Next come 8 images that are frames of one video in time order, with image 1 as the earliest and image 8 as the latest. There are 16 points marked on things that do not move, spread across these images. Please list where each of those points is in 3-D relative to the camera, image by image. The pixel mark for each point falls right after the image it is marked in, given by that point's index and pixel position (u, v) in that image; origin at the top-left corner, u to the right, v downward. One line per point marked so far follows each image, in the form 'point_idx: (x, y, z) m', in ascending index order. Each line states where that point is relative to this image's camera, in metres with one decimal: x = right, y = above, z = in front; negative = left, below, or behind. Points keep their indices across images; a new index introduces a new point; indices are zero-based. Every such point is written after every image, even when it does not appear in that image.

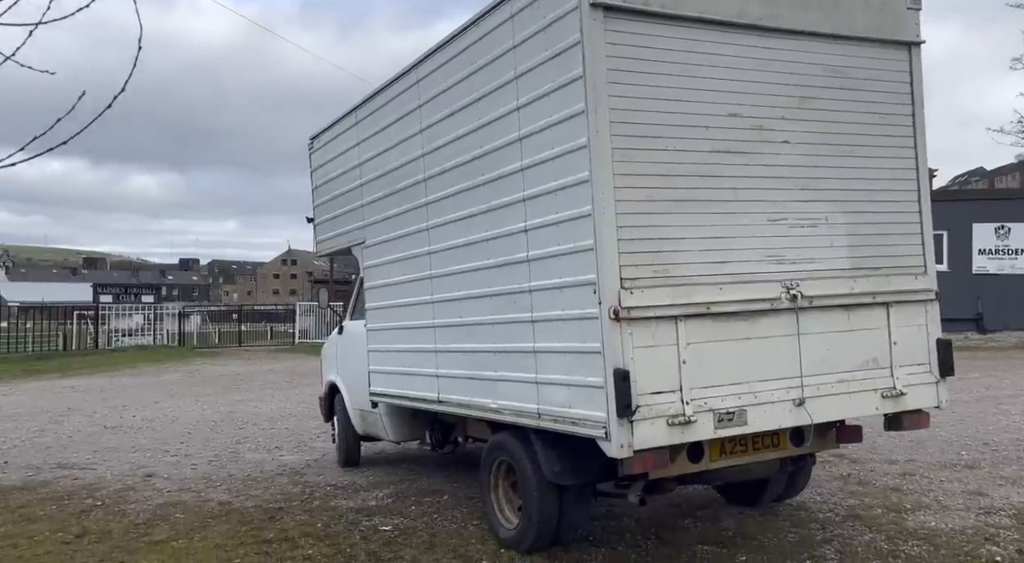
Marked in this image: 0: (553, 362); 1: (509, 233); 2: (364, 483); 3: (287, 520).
0: (+0.2, -0.5, +5.0) m
1: (0.0, +0.3, +5.4) m
2: (-1.3, -1.8, +7.9) m
3: (-1.8, -1.9, +6.8) m
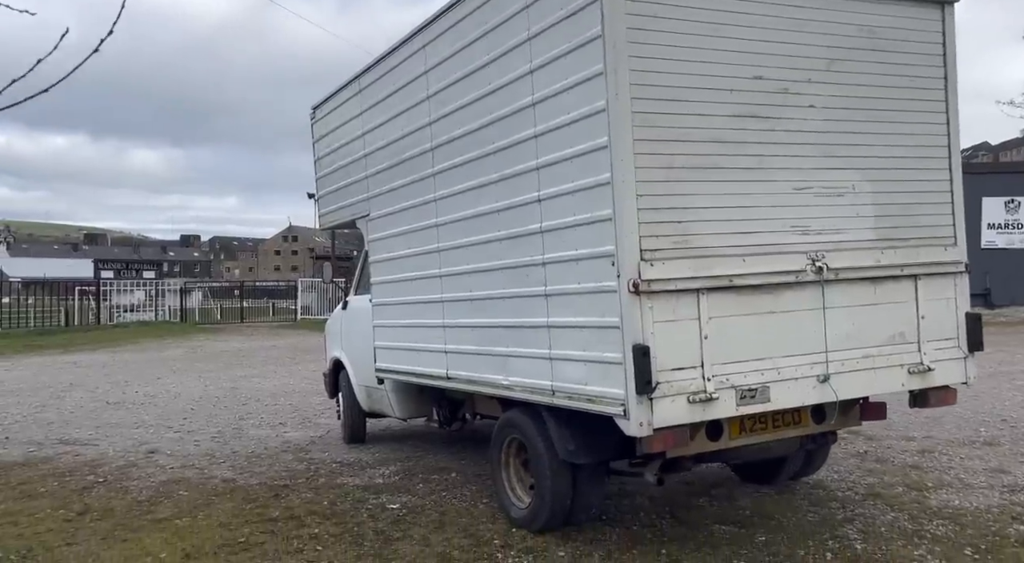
0: (+0.3, -0.3, +4.9) m
1: (+0.1, +0.5, +5.2) m
2: (-1.3, -1.6, +7.7) m
3: (-1.7, -1.7, +6.6) m
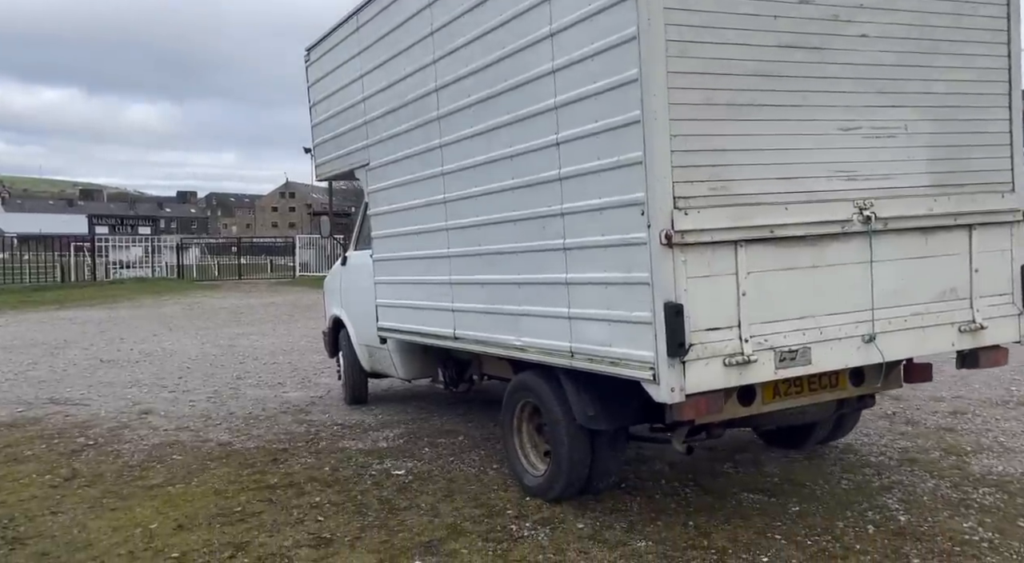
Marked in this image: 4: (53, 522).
0: (+0.4, -0.1, +4.4) m
1: (+0.1, +0.7, +4.7) m
2: (-1.2, -1.2, +7.4) m
3: (-1.6, -1.3, +6.3) m
4: (-2.8, -1.4, +5.2) m
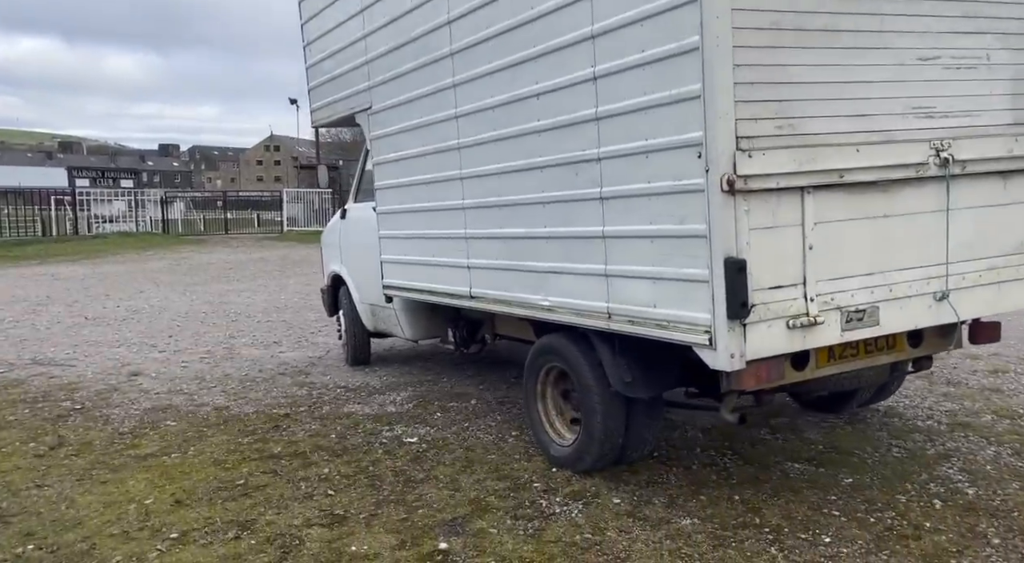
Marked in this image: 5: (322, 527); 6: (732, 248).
0: (+0.6, +0.1, +4.0) m
1: (+0.3, +1.0, +4.2) m
2: (-1.1, -0.8, +7.0) m
3: (-1.5, -1.0, +5.9) m
4: (-2.6, -1.2, +4.7) m
5: (-0.9, -1.2, +4.2) m
6: (+0.9, +0.1, +3.5) m
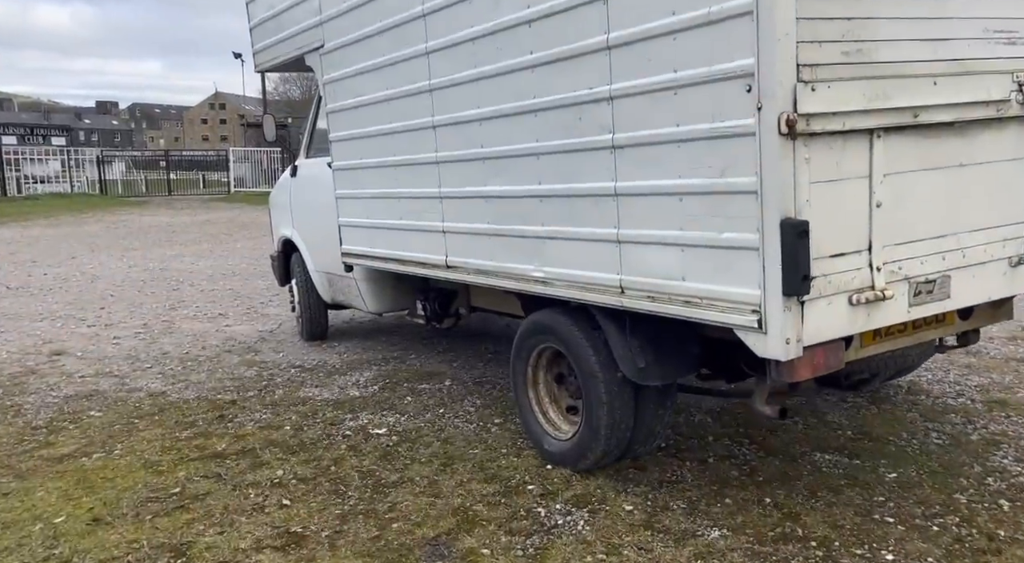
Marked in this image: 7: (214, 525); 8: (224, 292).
0: (+0.5, +0.3, +3.3) m
1: (+0.2, +1.1, +3.5) m
2: (-1.2, -0.6, +6.2) m
3: (-1.6, -0.8, +5.1) m
4: (-2.7, -1.1, +3.9) m
5: (-0.9, -1.1, +3.4) m
6: (+0.9, +0.2, +2.8) m
7: (-1.3, -1.0, +3.7) m
8: (-3.3, -0.1, +9.8) m
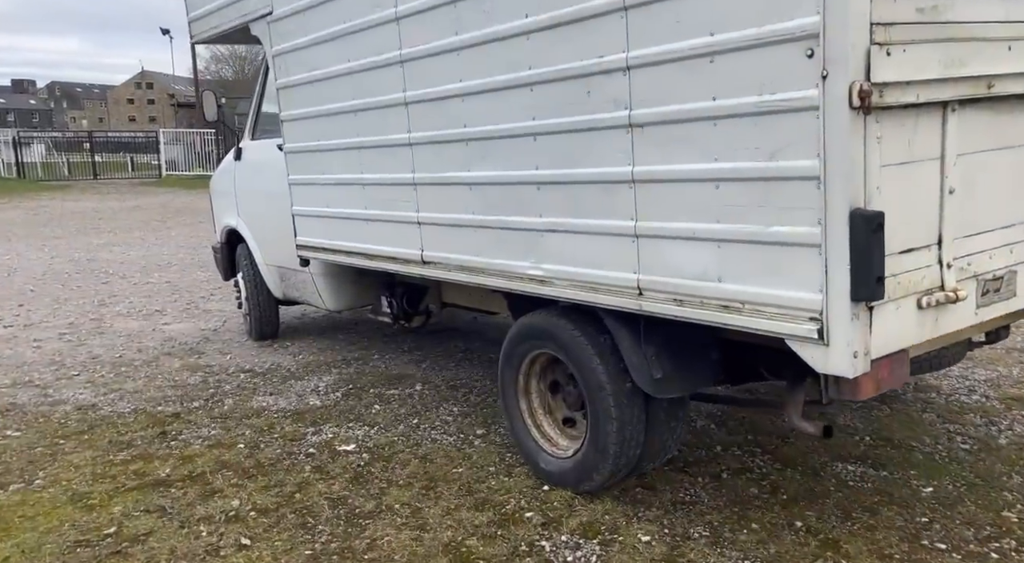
0: (+0.5, +0.3, +2.8) m
1: (+0.2, +1.1, +3.0) m
2: (-1.4, -0.6, +5.6) m
3: (-1.7, -0.8, +4.5) m
4: (-2.7, -1.1, +3.2) m
5: (-0.9, -1.1, +2.9) m
6: (+0.9, +0.2, +2.3) m
7: (-1.3, -1.1, +3.1) m
8: (-3.7, 0.0, +9.0) m
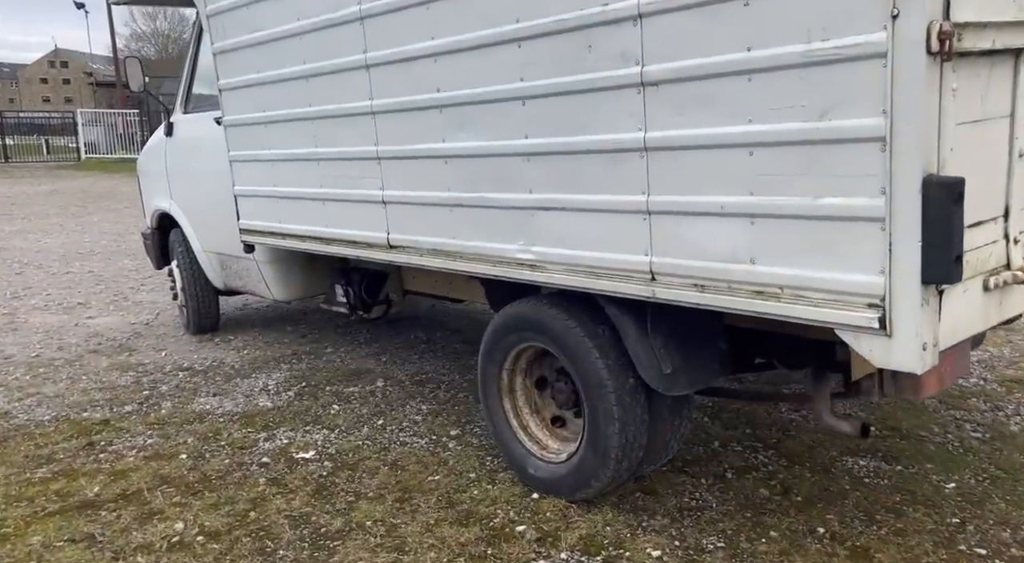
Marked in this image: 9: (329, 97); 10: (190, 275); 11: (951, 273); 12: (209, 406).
0: (+0.5, +0.3, +2.4) m
1: (+0.2, +1.2, +2.5) m
2: (-1.6, -0.5, +5.1) m
3: (-1.8, -0.8, +4.0) m
4: (-2.7, -1.1, +2.7) m
5: (-0.9, -1.1, +2.4) m
6: (+1.0, +0.3, +2.0) m
7: (-1.3, -1.0, +2.7) m
8: (-4.2, +0.1, +8.3) m
9: (-0.8, +0.8, +3.8) m
10: (-2.1, +0.1, +5.6) m
11: (+1.0, 0.0, +2.0) m
12: (-1.6, -0.6, +4.4) m
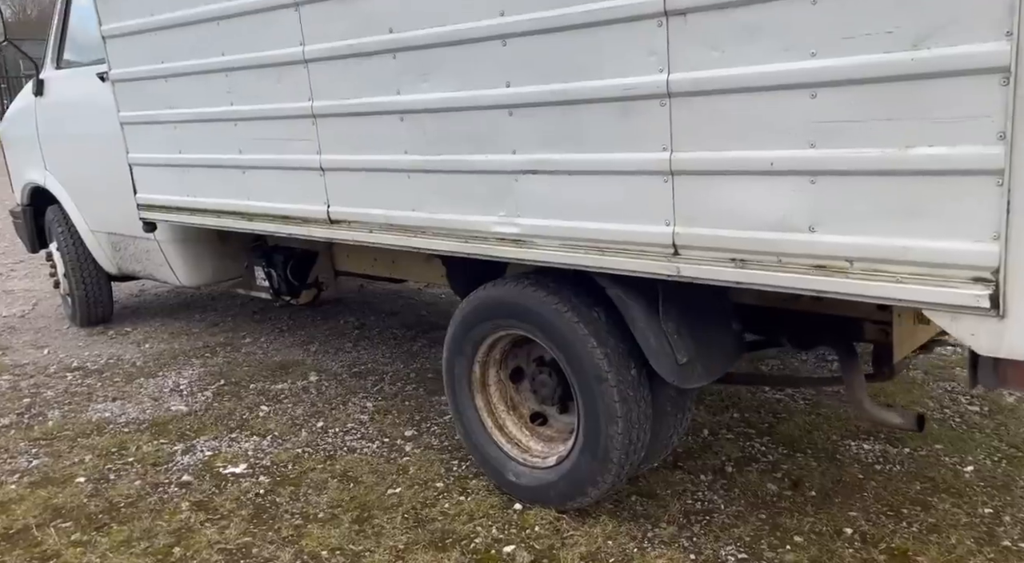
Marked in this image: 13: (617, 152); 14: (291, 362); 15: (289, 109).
0: (+0.6, +0.4, +2.0) m
1: (+0.2, +1.2, +2.0) m
2: (-1.9, -0.4, +4.4) m
3: (-1.9, -0.7, +3.3) m
4: (-2.6, -1.1, +1.9) m
5: (-0.9, -1.0, +1.9) m
6: (+1.0, +0.3, +1.6) m
7: (-1.3, -1.0, +2.0) m
8: (-4.8, +0.2, +7.3) m
9: (-1.0, +0.9, +3.2) m
10: (-2.5, +0.2, +4.8) m
11: (+1.1, +0.1, +1.6) m
12: (-1.8, -0.6, +3.8) m
13: (+0.3, +0.3, +2.2) m
14: (-1.1, -0.4, +4.2) m
15: (-0.8, +0.6, +3.1) m
